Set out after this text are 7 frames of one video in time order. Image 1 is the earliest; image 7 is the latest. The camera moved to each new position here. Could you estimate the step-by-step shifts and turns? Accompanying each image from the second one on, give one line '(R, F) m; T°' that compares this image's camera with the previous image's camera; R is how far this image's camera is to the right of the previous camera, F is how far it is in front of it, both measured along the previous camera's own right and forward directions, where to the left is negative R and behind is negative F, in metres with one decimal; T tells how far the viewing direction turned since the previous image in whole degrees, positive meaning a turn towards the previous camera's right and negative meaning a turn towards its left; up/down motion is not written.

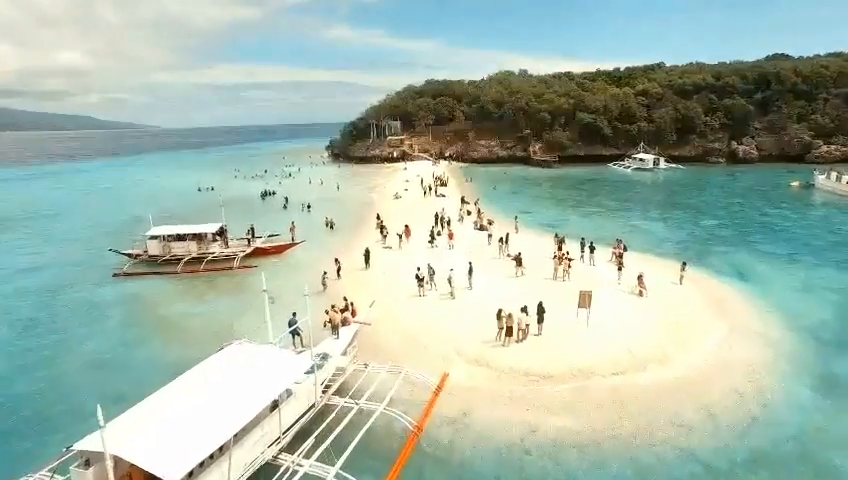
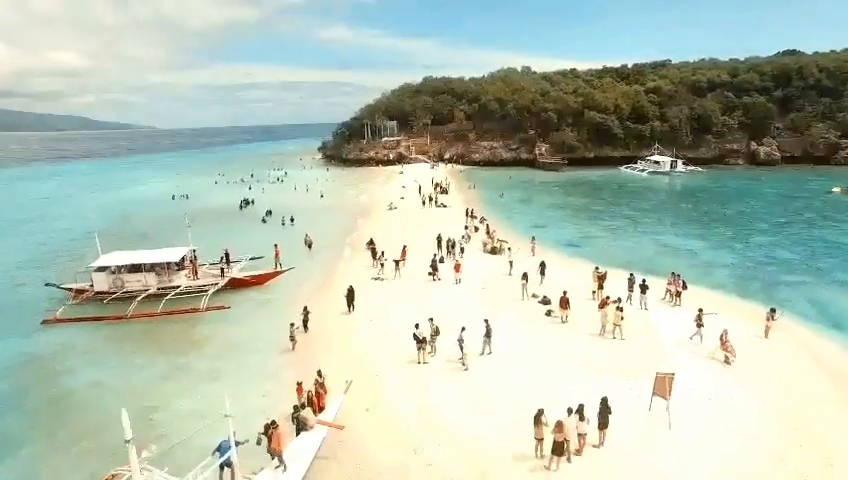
(-0.1, +6.8) m; 0°
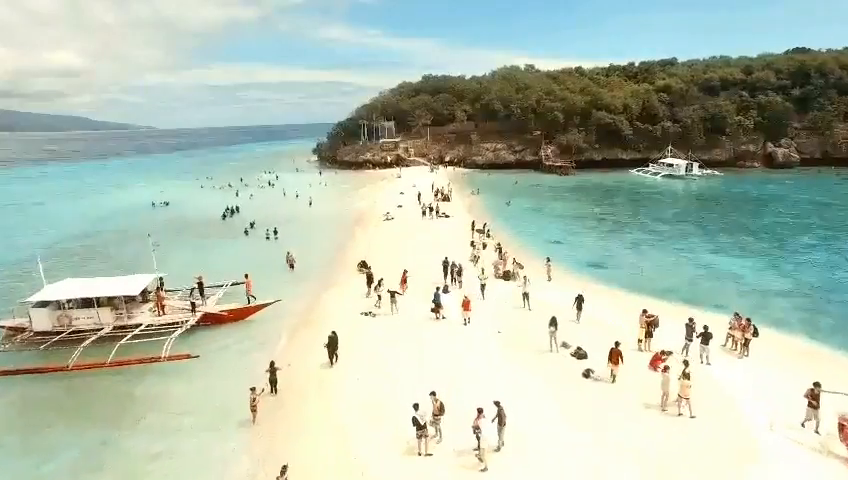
(-0.1, +4.8) m; 0°
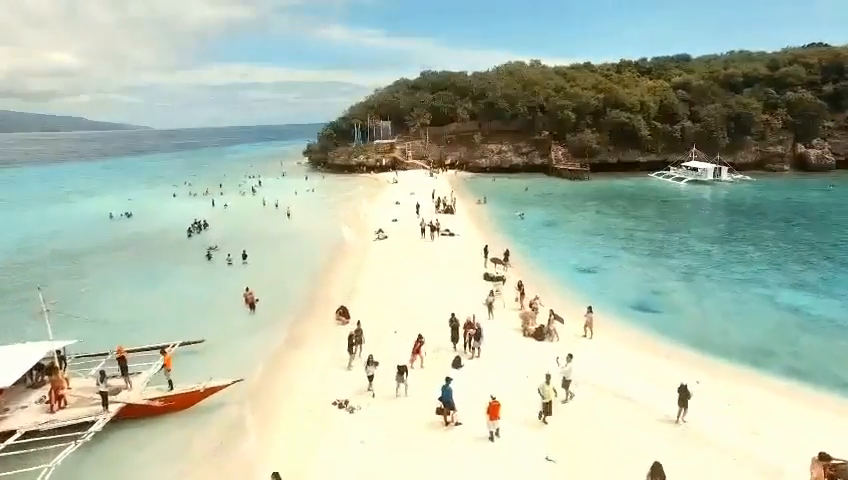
(-0.1, +7.7) m; 0°
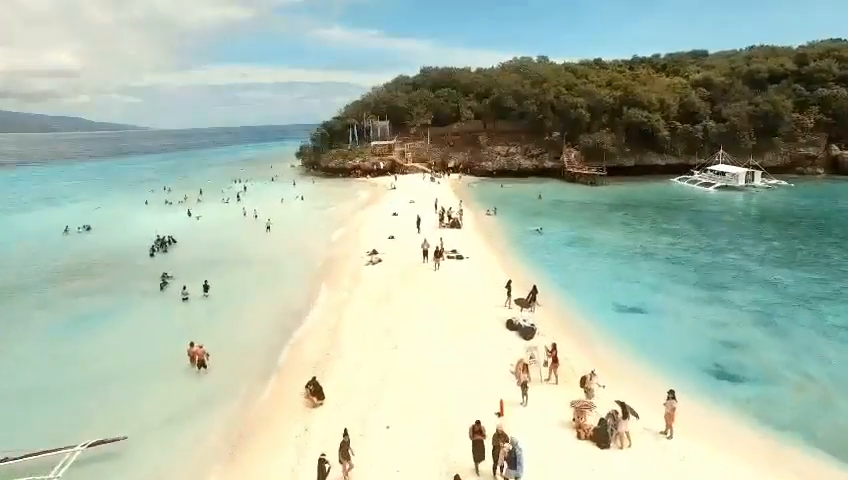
(-0.2, +6.6) m; 0°
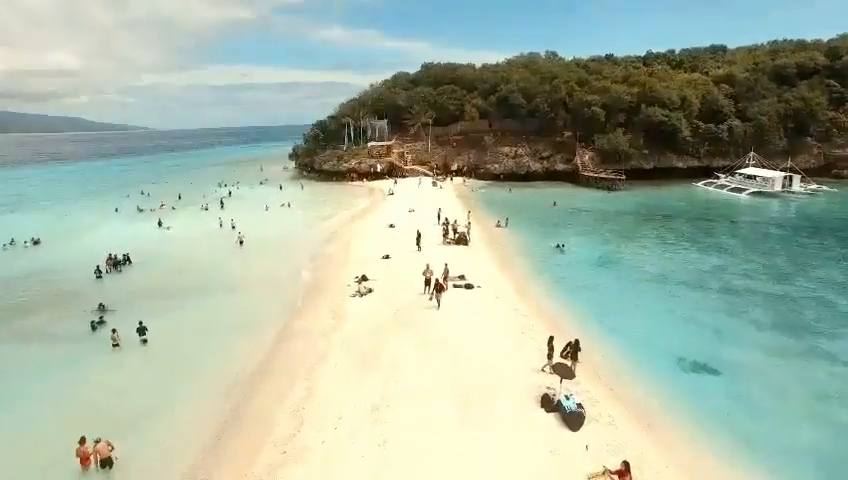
(0.0, +6.2) m; 0°
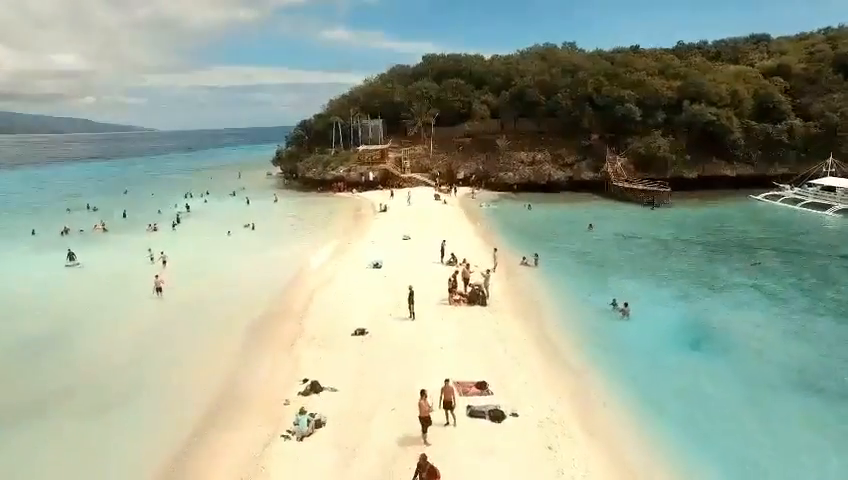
(+0.3, +11.7) m; 0°
